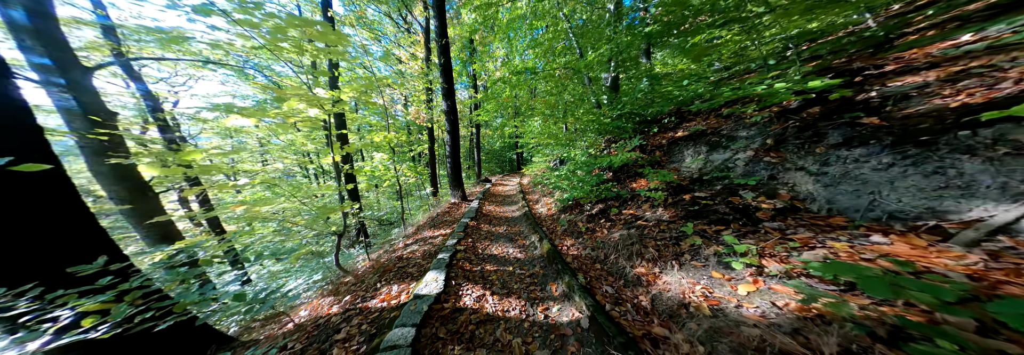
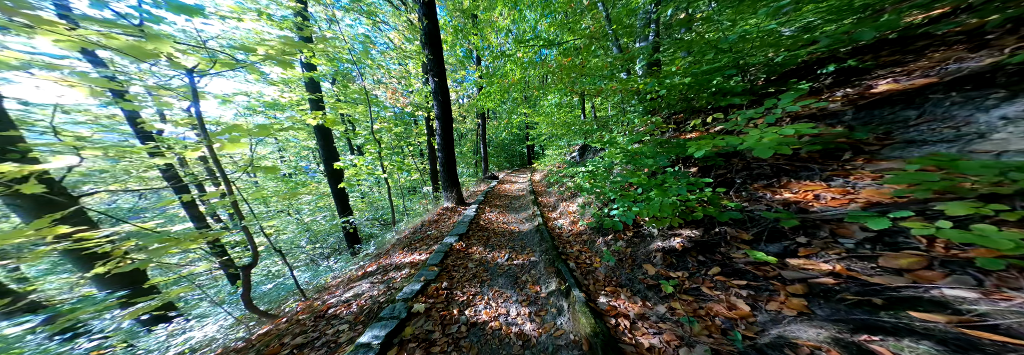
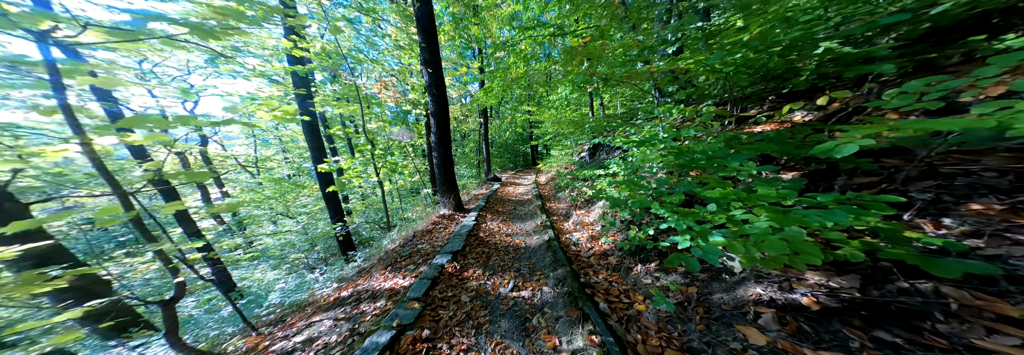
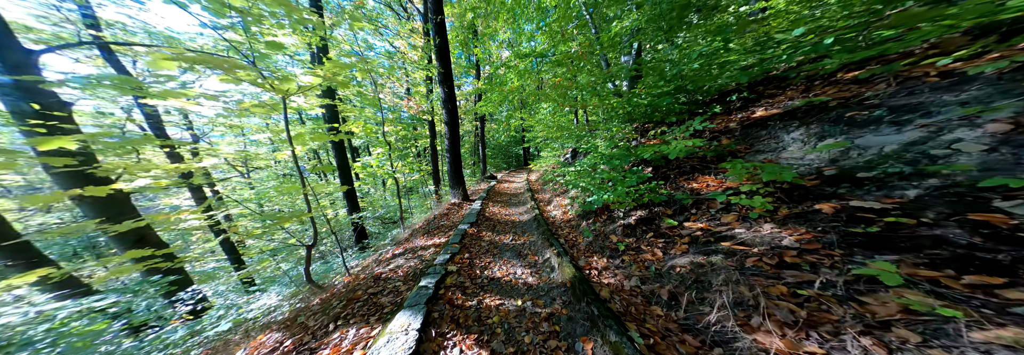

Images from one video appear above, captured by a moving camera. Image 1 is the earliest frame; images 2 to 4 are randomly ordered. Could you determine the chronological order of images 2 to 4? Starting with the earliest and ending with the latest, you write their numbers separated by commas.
4, 2, 3
